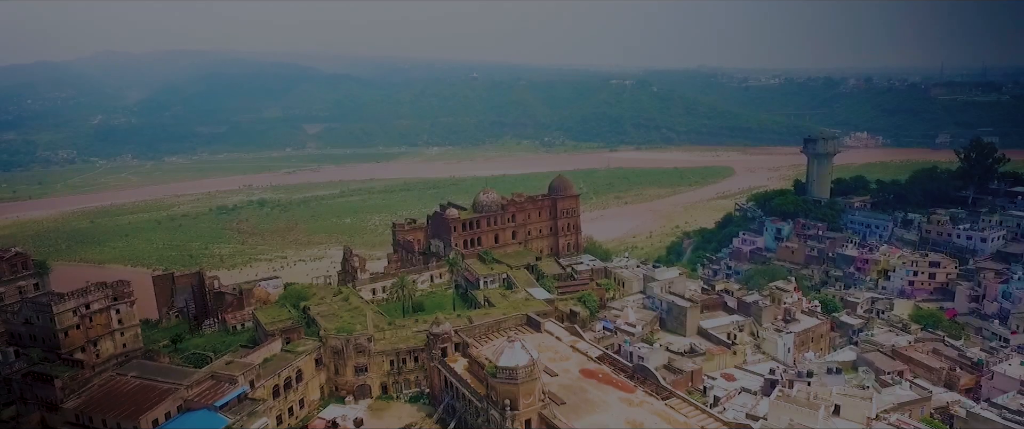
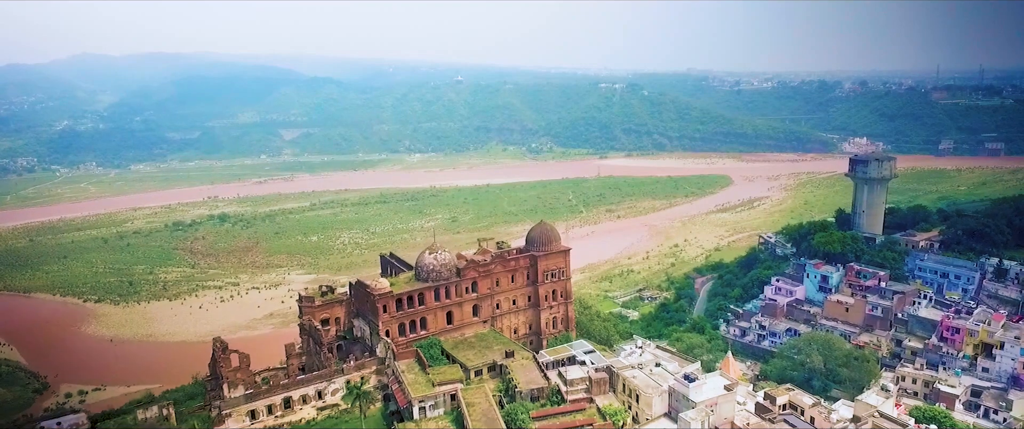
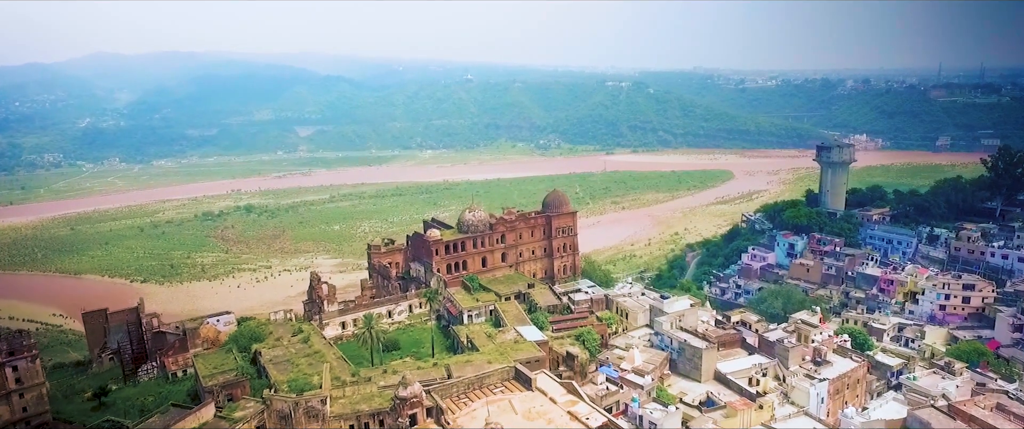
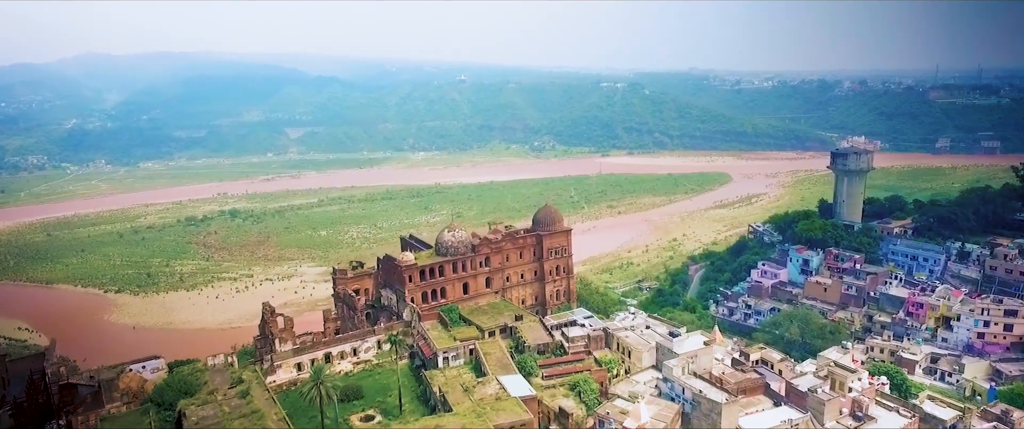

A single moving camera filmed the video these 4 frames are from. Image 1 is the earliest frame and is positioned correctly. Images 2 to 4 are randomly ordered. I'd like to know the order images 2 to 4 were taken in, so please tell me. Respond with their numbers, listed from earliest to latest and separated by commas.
3, 4, 2
